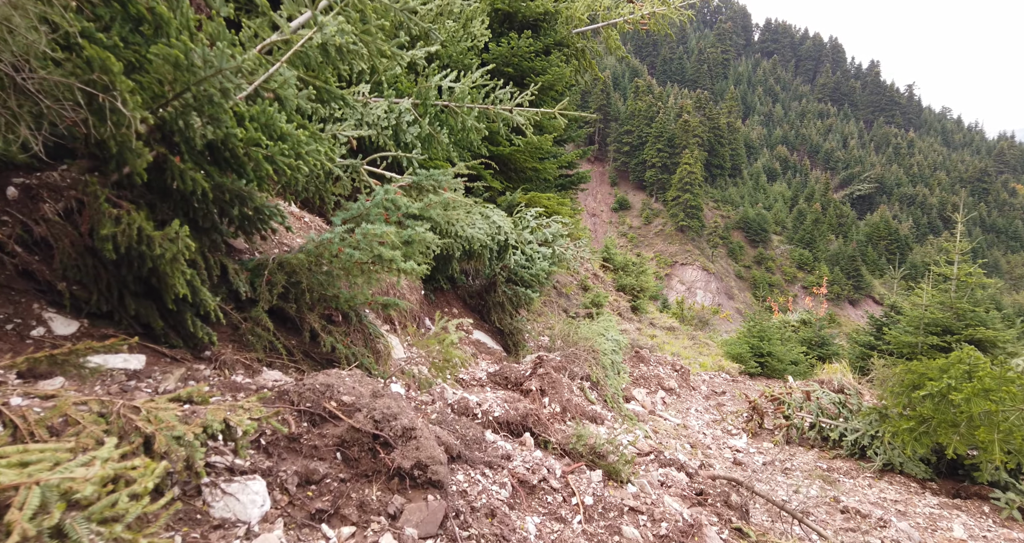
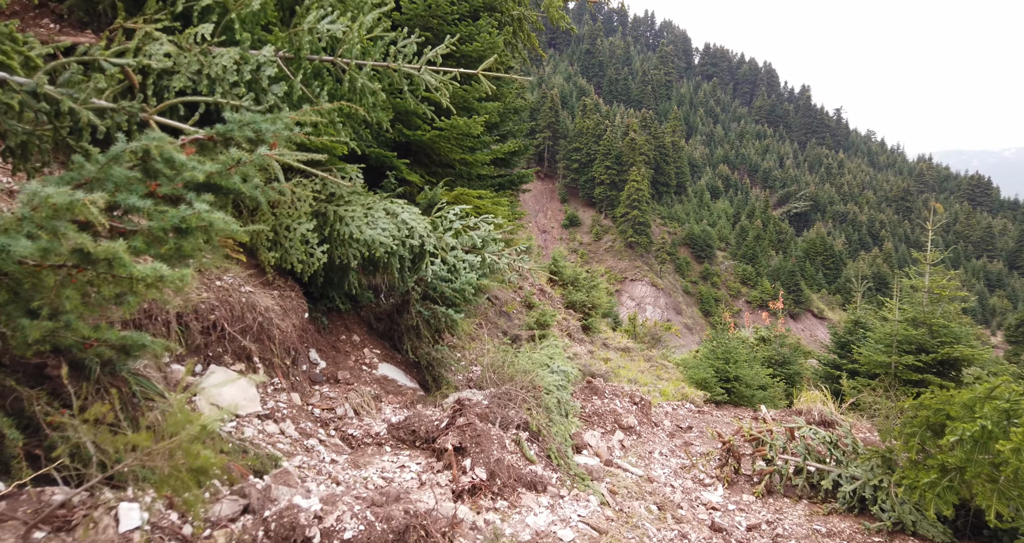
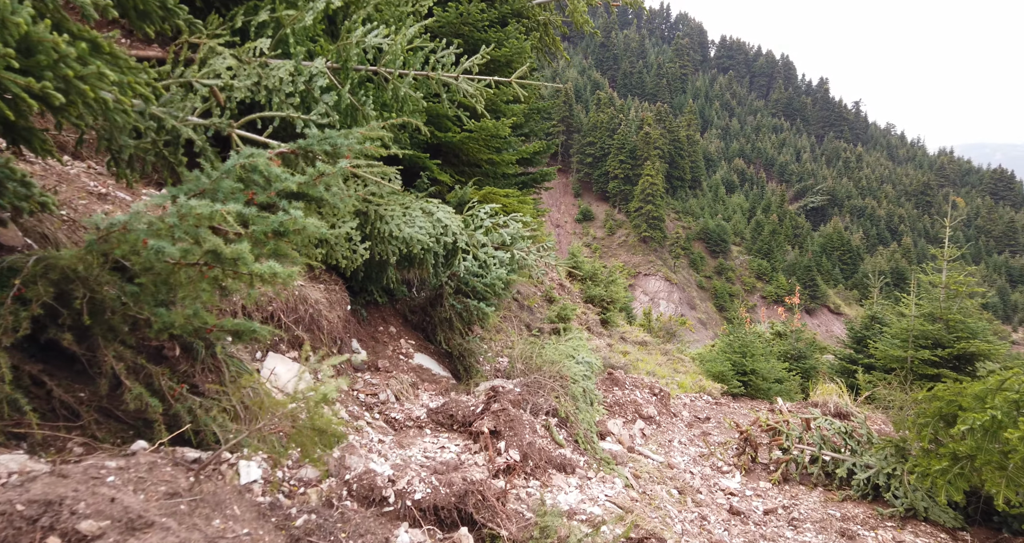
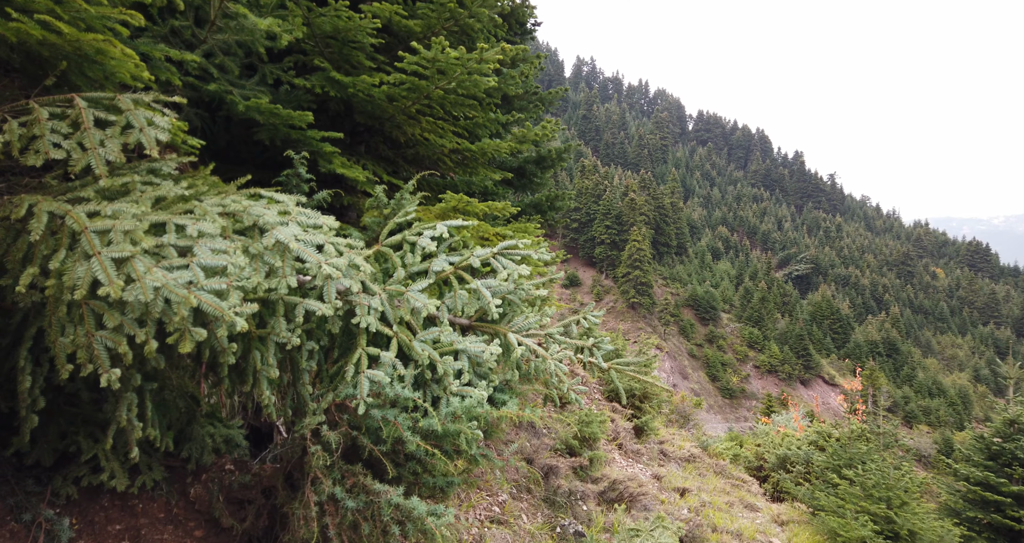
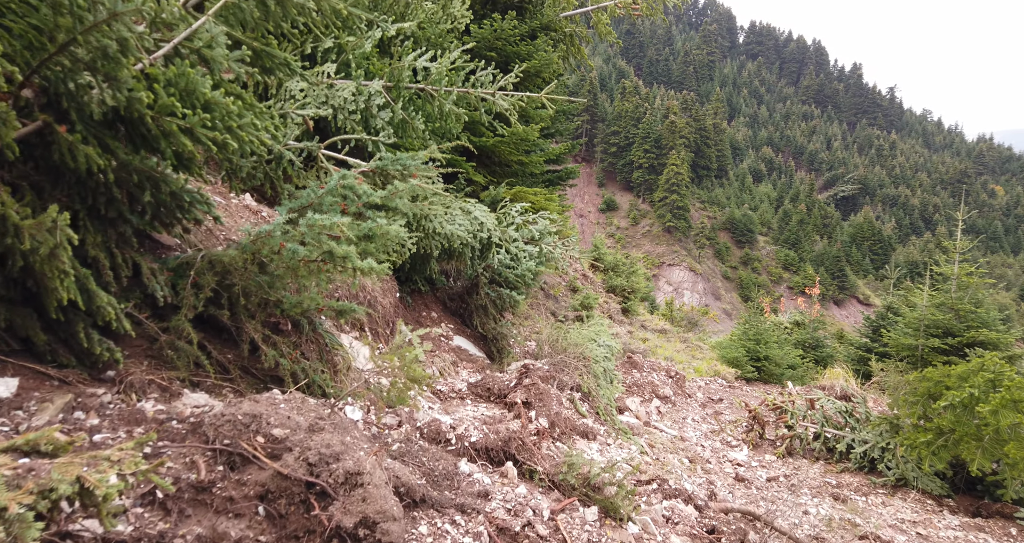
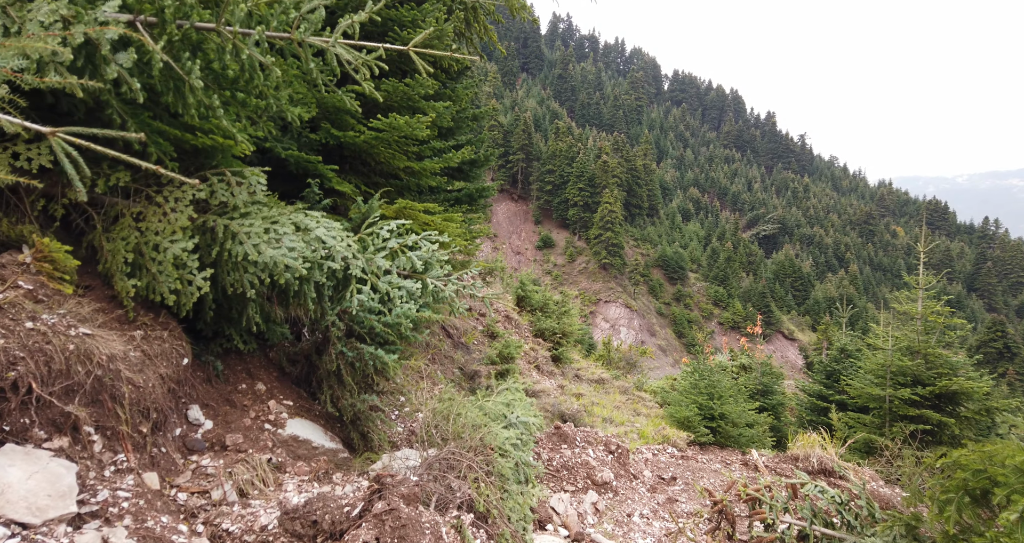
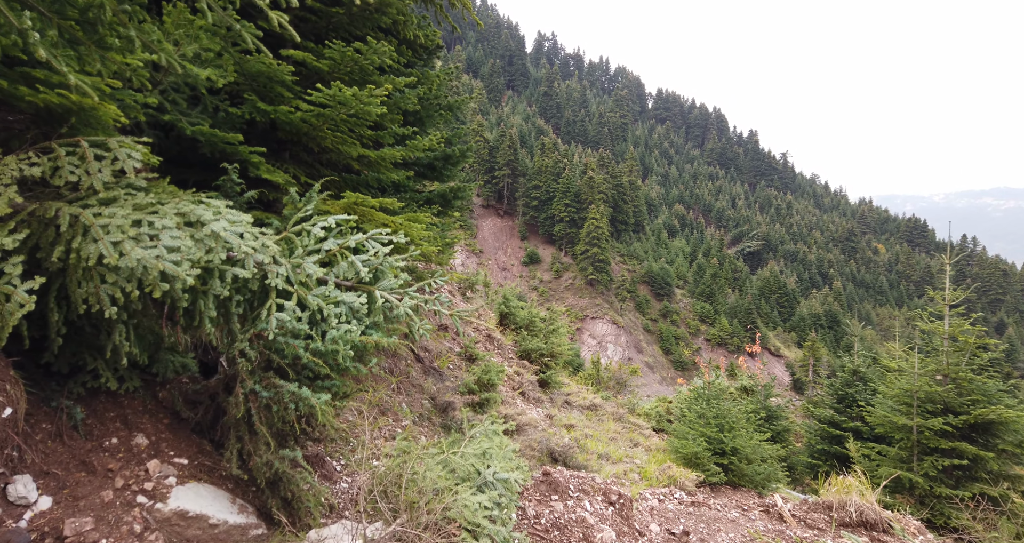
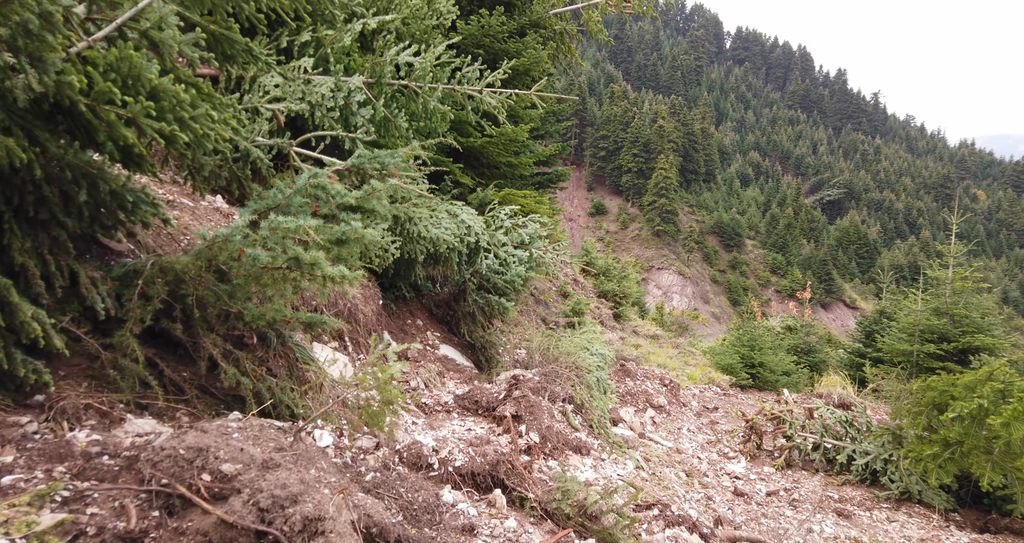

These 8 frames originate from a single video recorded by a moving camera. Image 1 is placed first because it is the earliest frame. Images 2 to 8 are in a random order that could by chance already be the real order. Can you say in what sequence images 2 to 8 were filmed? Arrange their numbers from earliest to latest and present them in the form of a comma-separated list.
5, 8, 3, 2, 6, 7, 4
